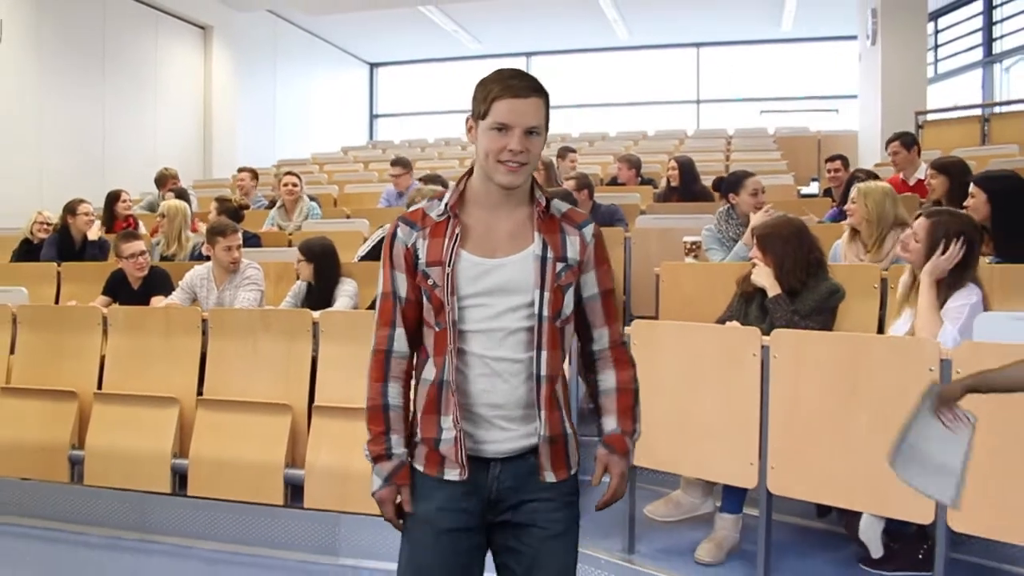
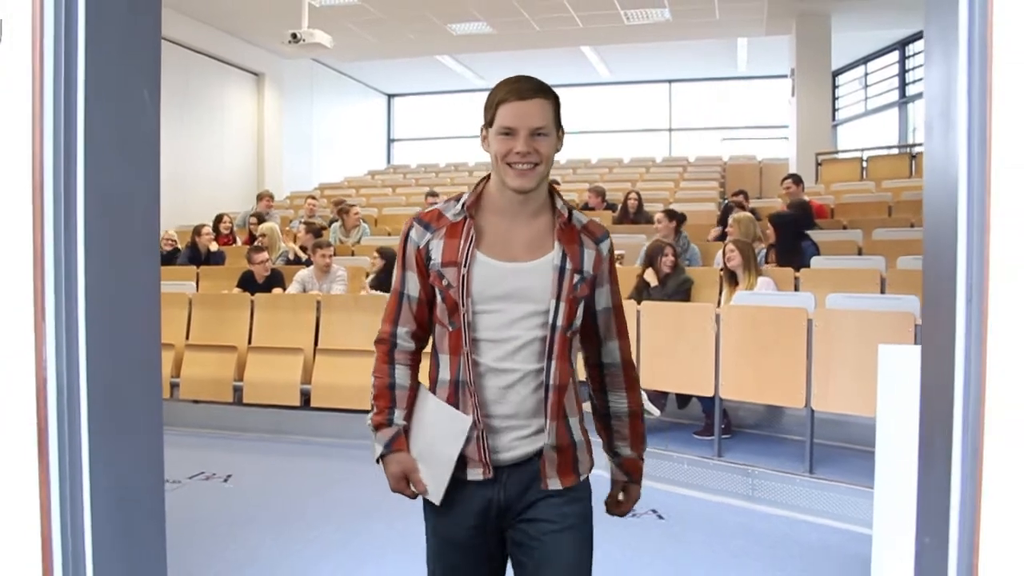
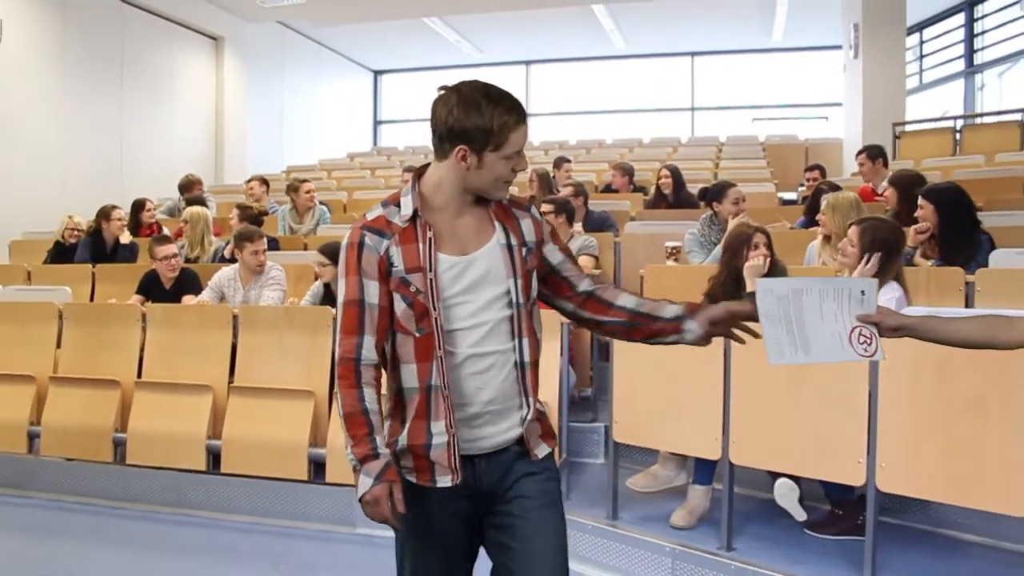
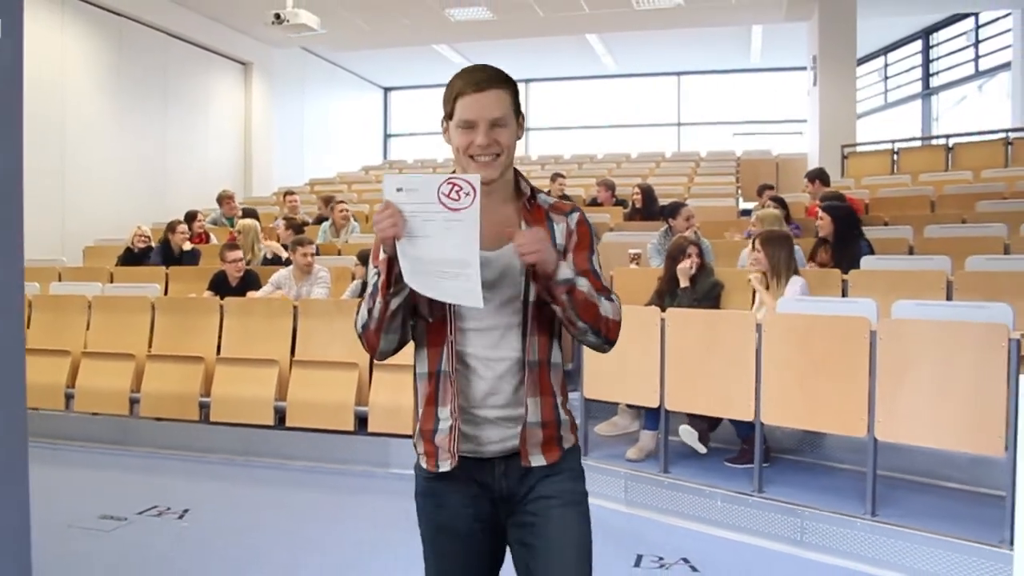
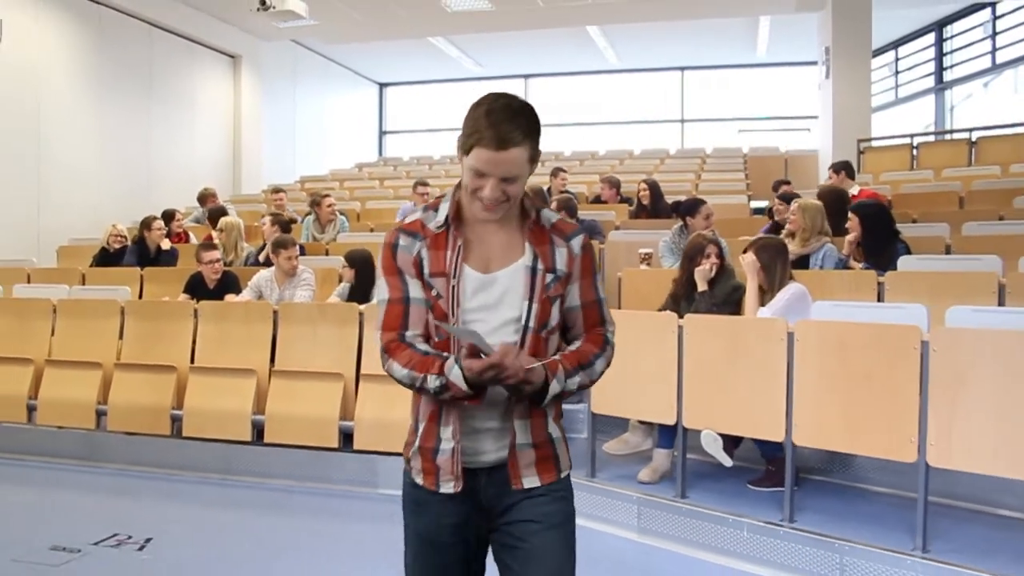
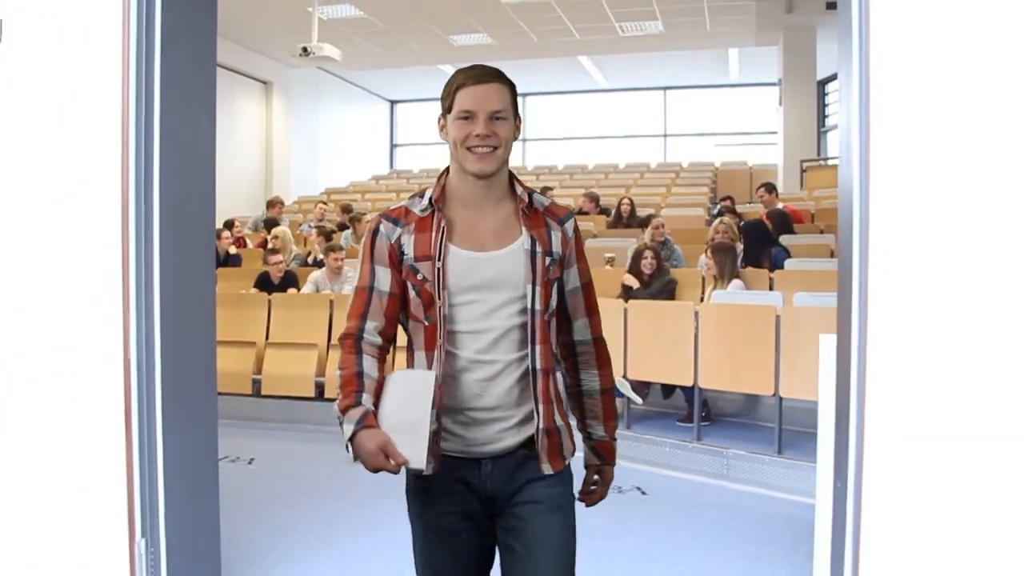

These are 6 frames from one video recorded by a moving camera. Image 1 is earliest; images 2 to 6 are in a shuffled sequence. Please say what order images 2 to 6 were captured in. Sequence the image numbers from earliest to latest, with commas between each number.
3, 5, 4, 2, 6
